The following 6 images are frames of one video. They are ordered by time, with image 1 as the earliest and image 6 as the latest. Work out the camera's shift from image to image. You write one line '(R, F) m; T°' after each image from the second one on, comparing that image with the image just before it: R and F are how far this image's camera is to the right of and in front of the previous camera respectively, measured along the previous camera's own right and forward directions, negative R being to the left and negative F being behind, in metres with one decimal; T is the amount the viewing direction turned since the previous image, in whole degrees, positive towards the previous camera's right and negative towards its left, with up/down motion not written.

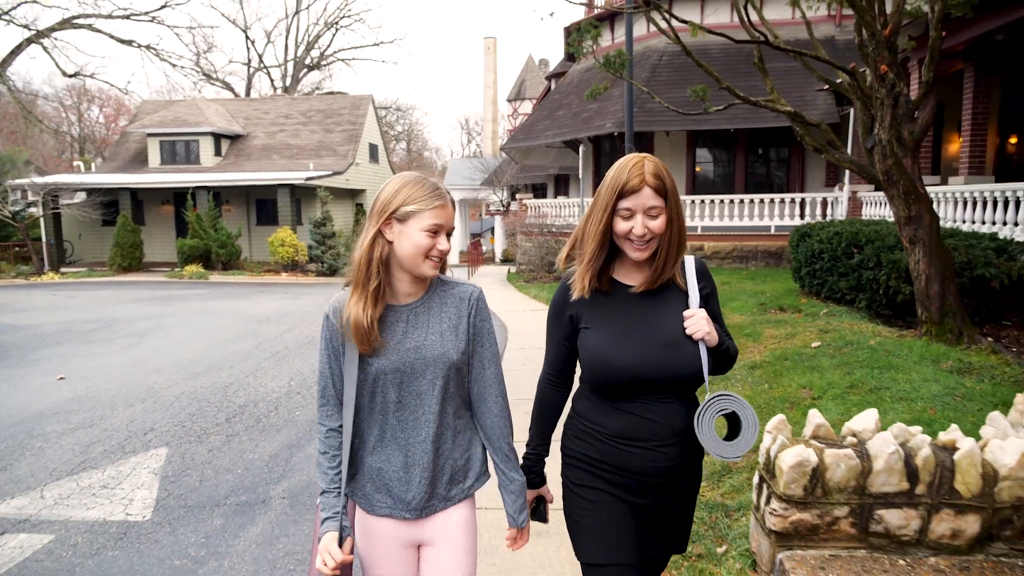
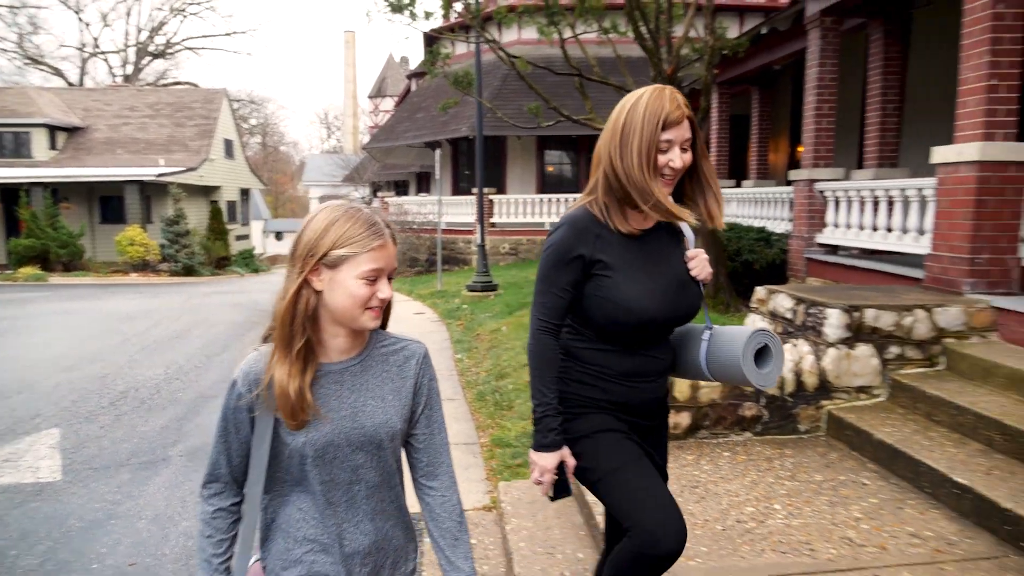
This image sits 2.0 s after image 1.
(0.0, -1.2) m; +11°
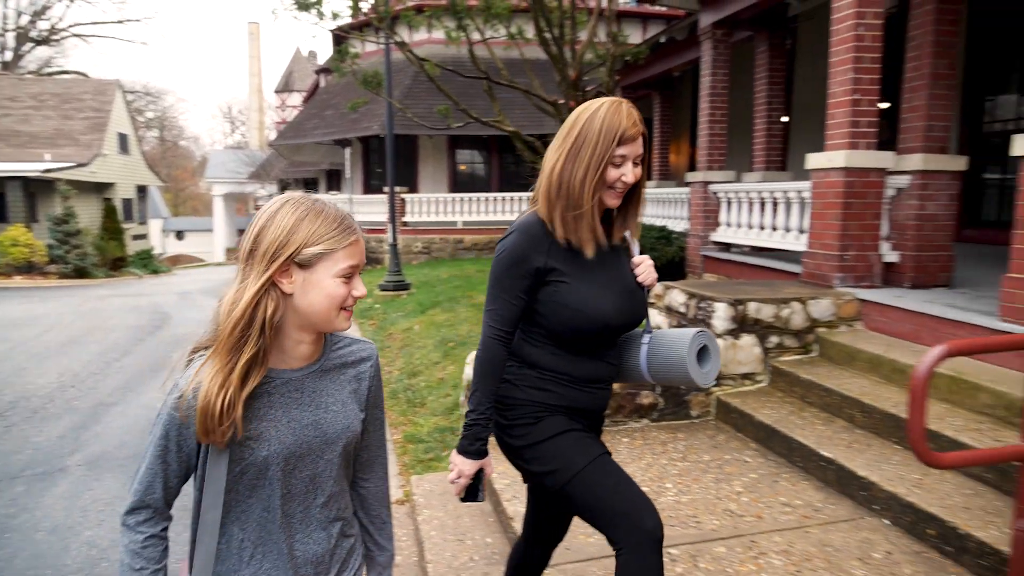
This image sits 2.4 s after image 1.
(0.0, -0.2) m; +7°
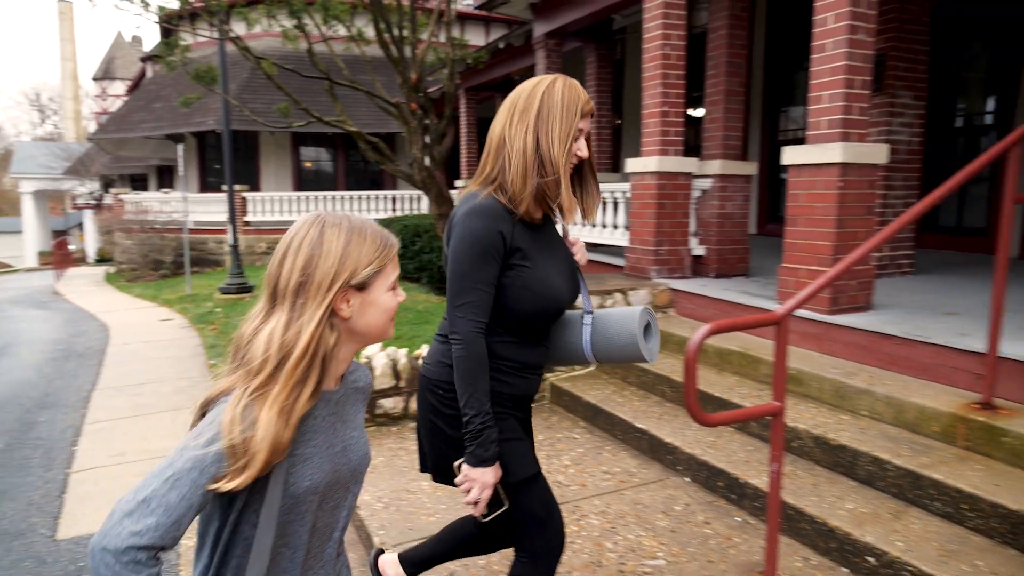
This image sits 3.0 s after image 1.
(+0.1, -0.3) m; +12°
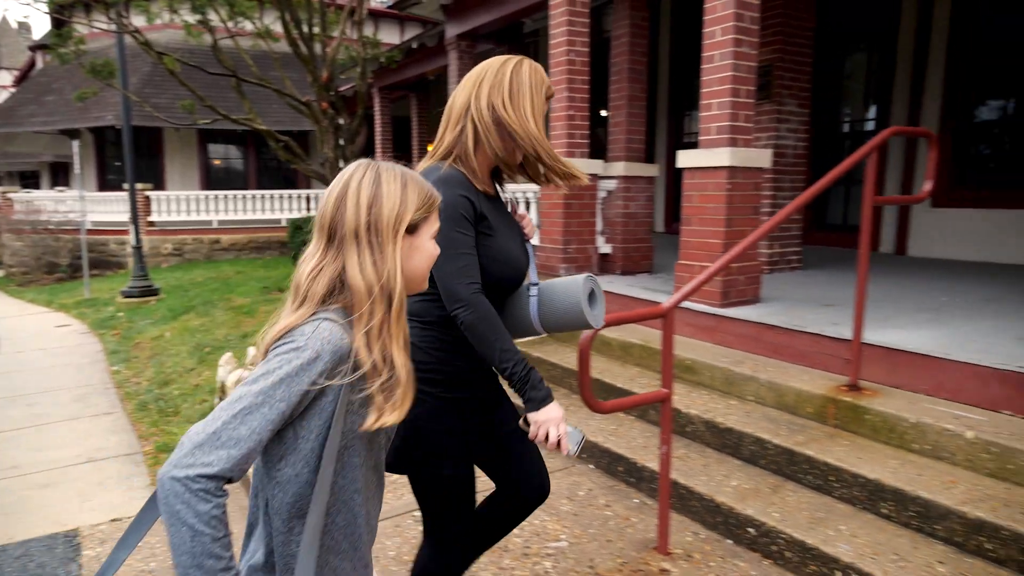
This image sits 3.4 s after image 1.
(+0.1, -0.1) m; +6°
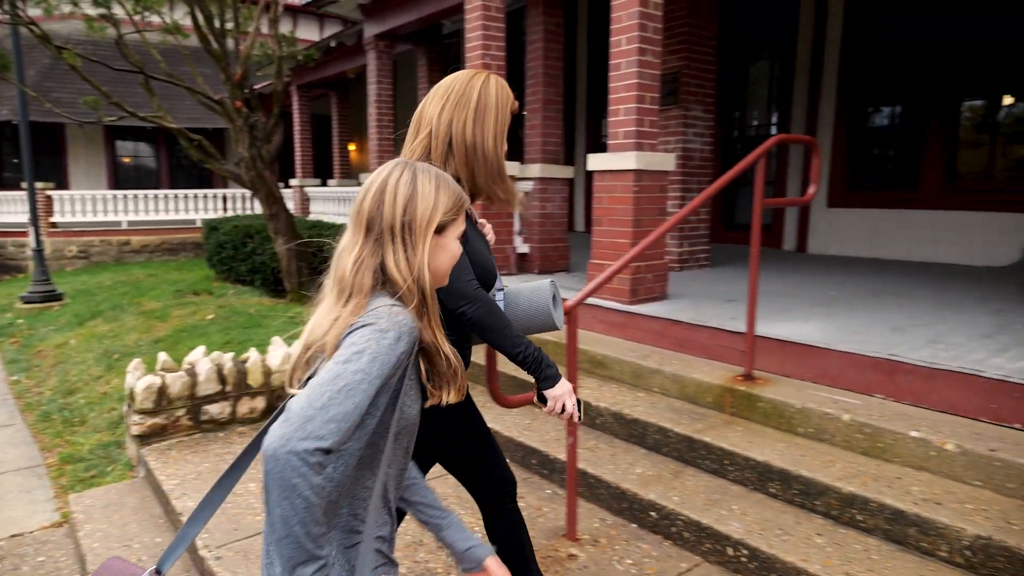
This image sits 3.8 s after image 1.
(+0.1, -0.1) m; +6°
